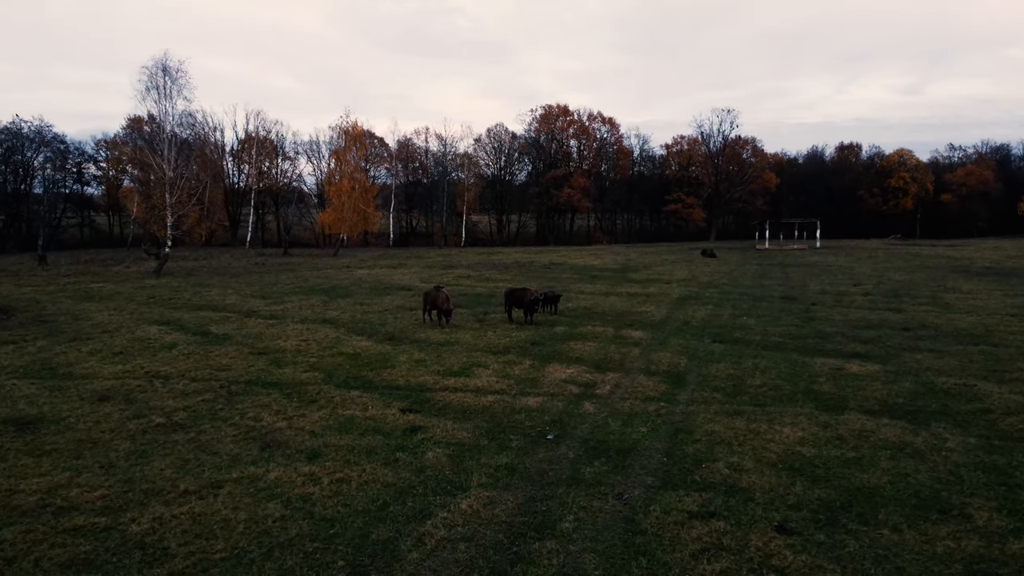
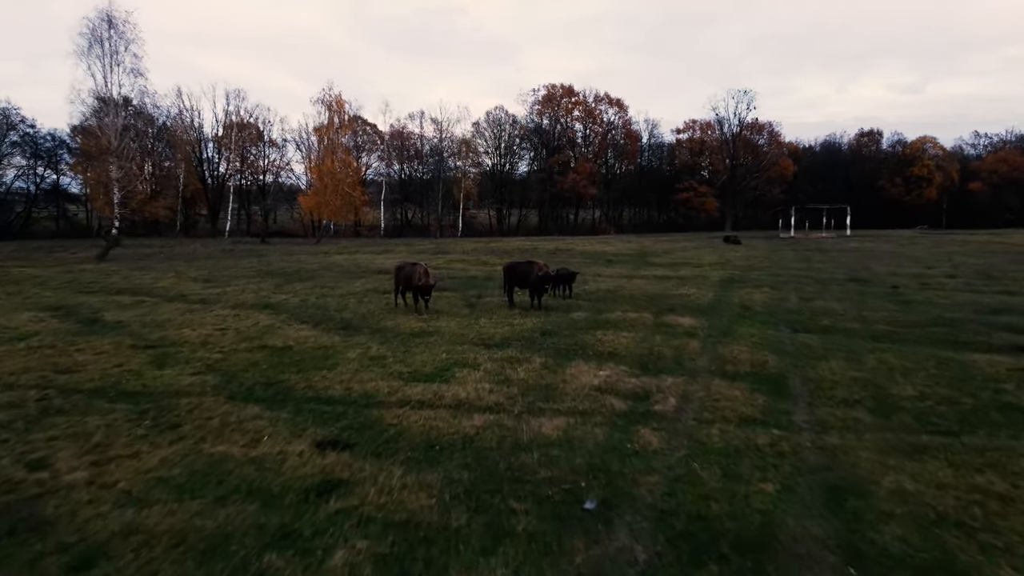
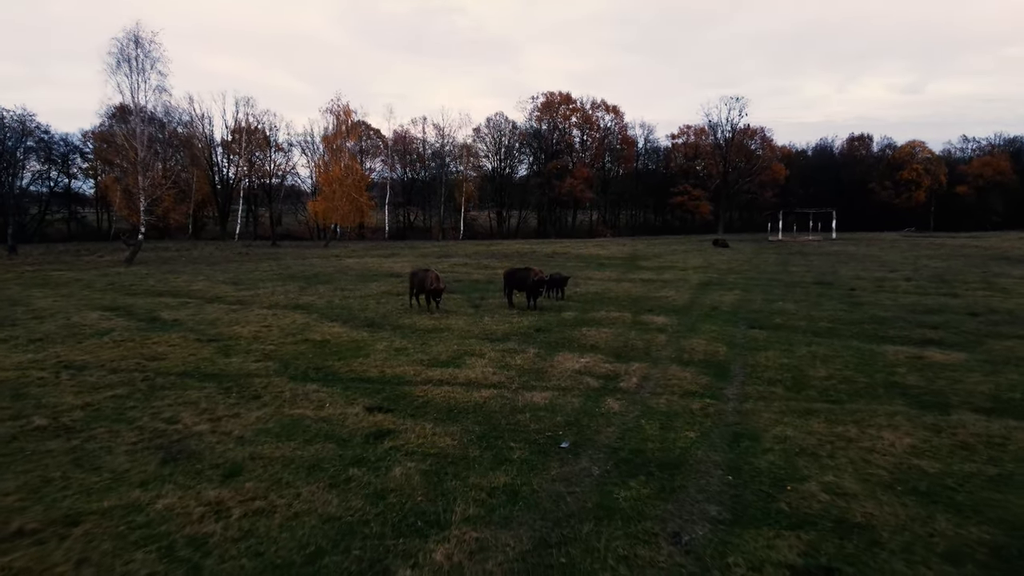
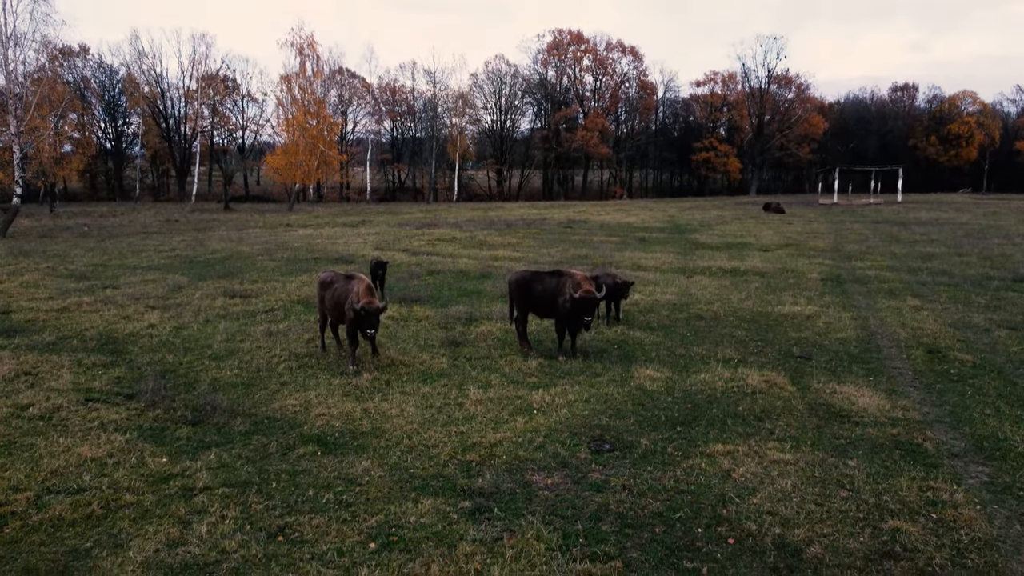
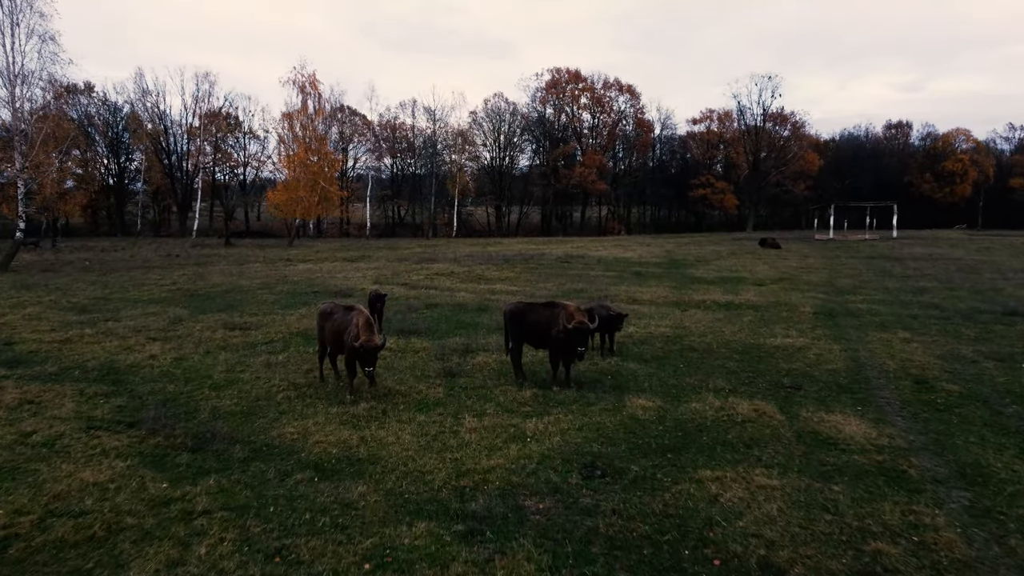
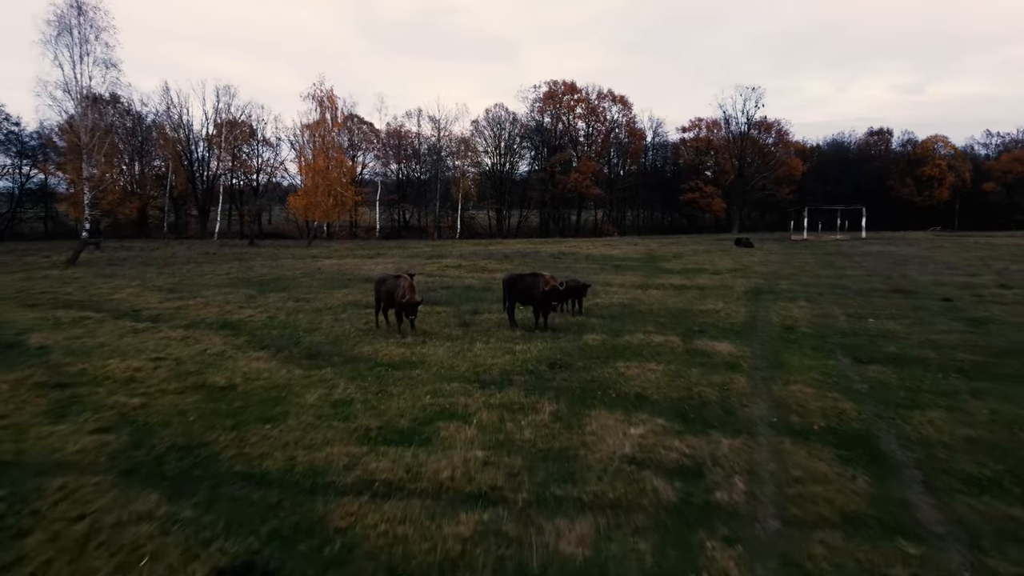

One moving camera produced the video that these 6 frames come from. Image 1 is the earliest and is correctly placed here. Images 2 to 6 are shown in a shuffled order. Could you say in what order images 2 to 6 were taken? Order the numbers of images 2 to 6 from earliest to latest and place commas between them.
3, 2, 6, 5, 4
